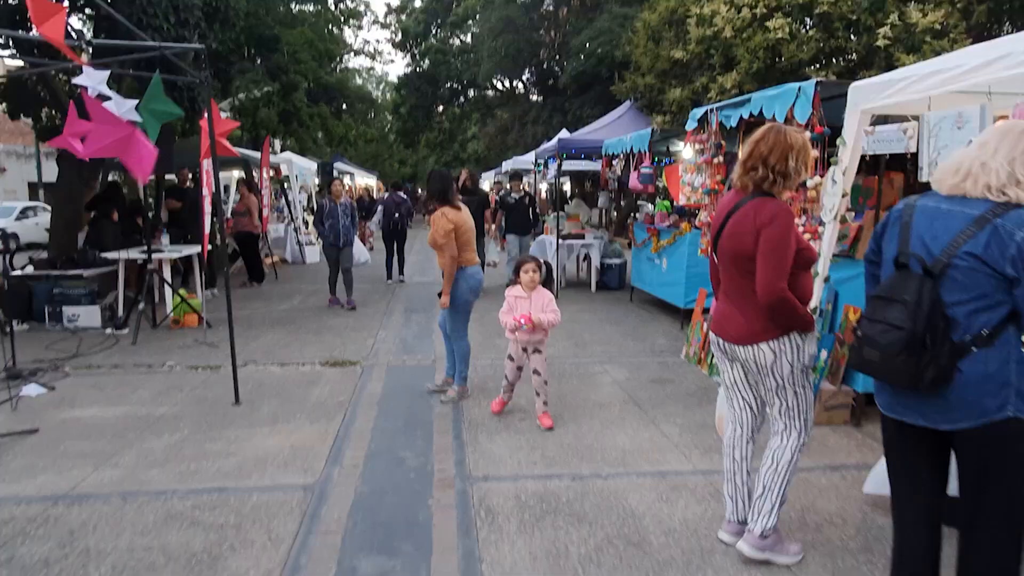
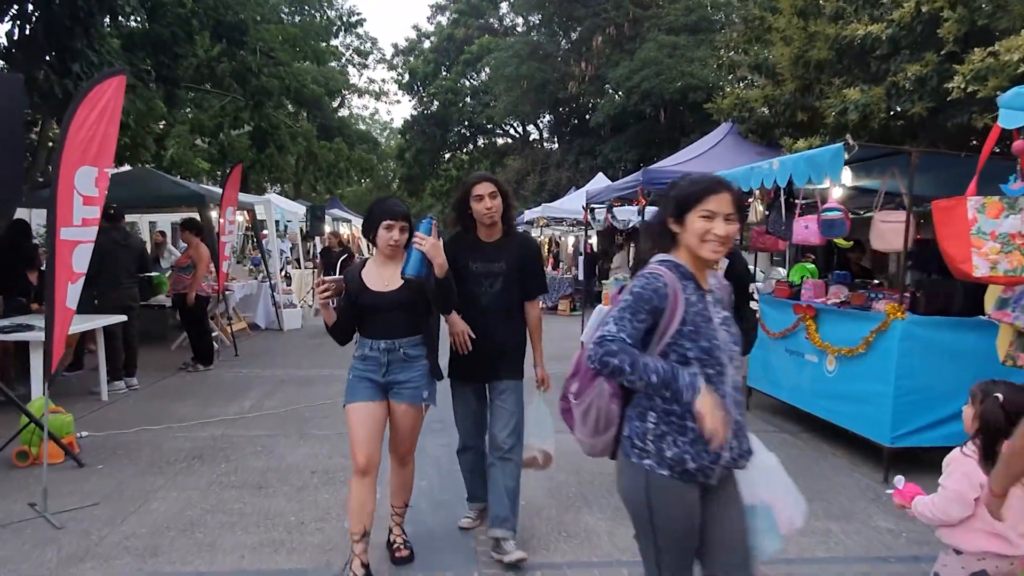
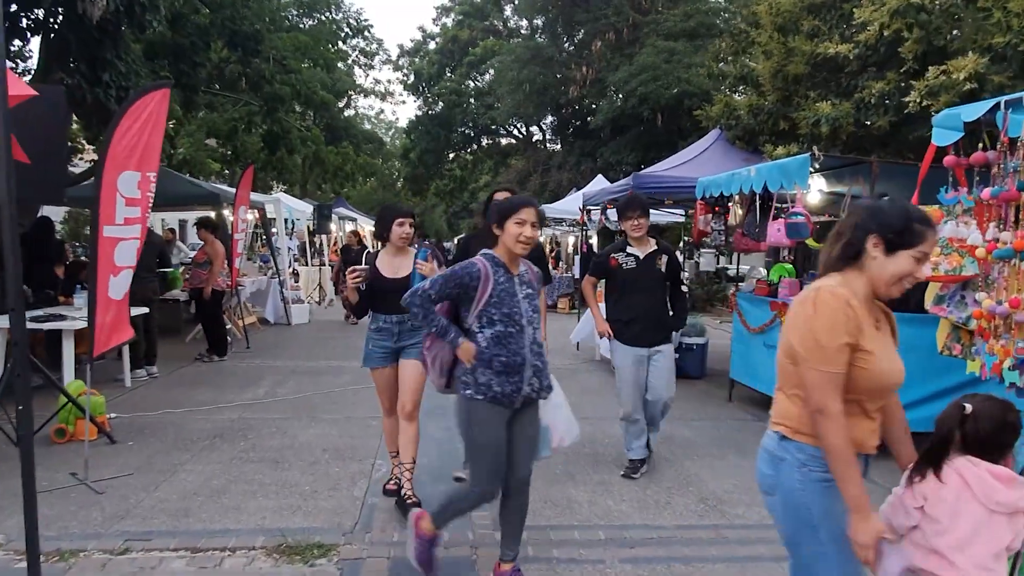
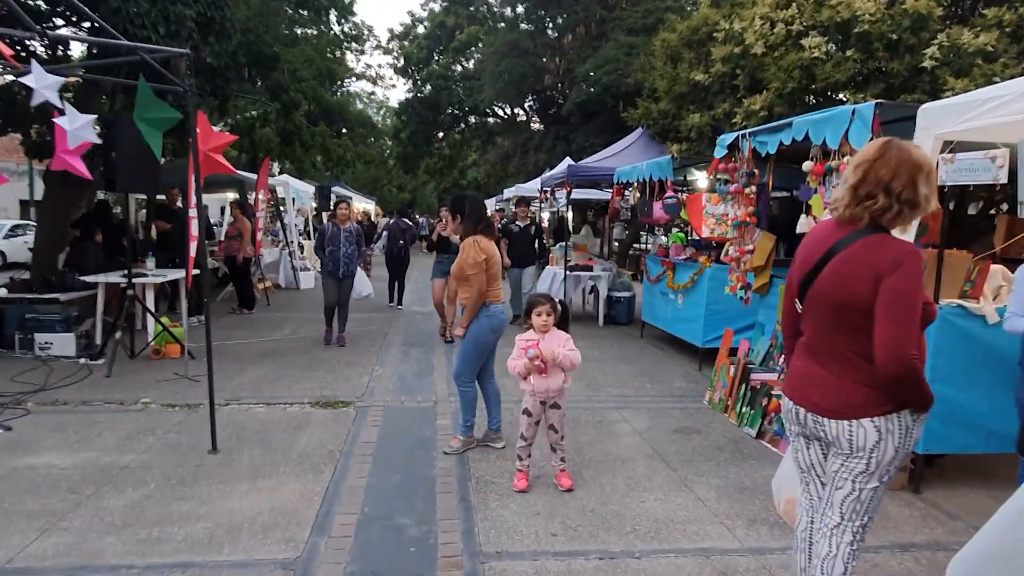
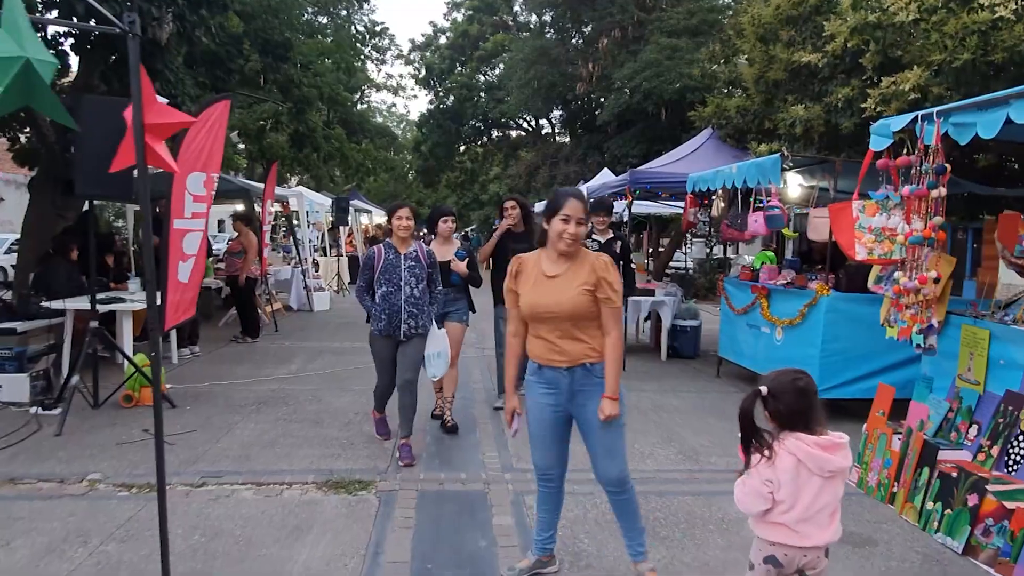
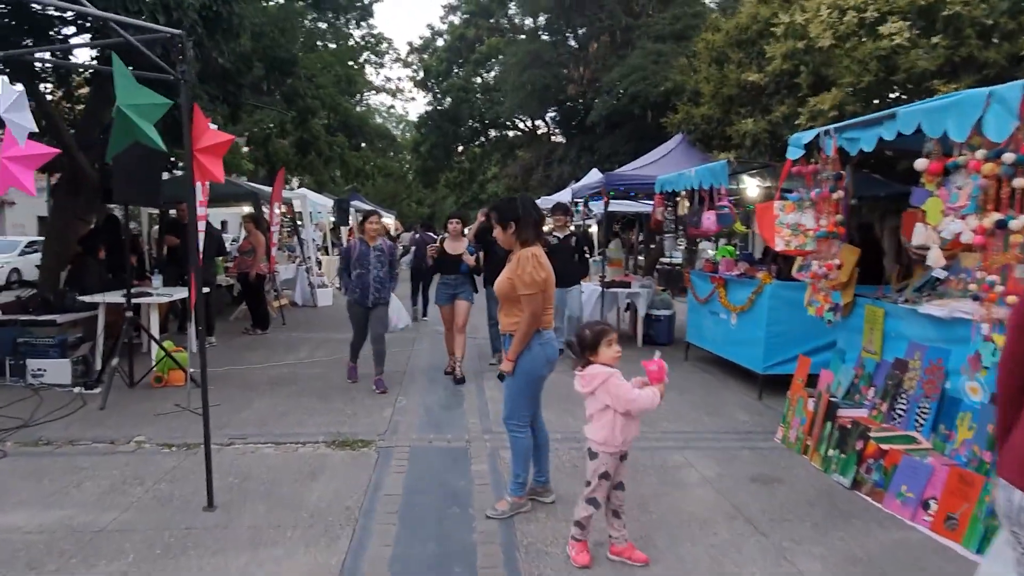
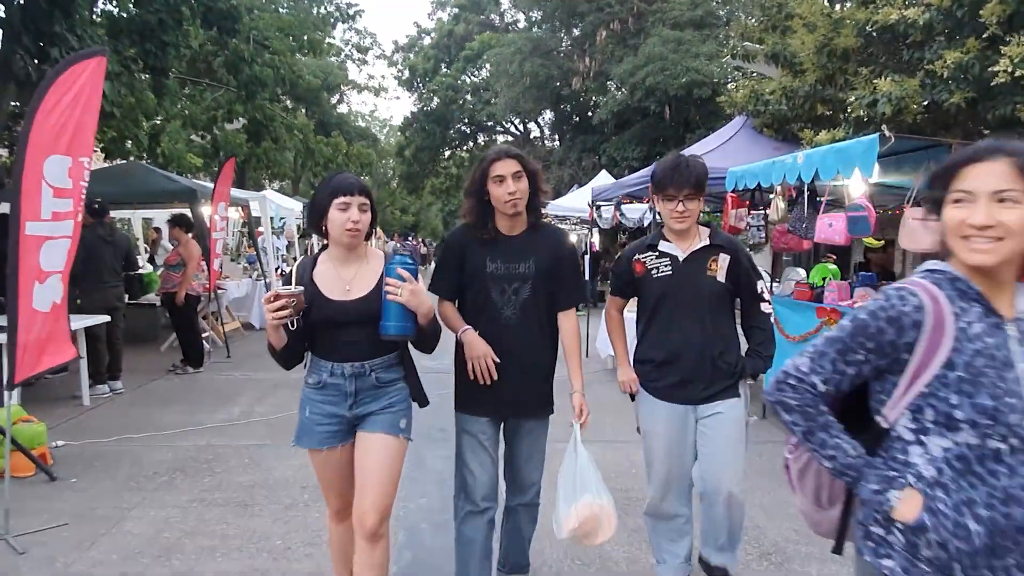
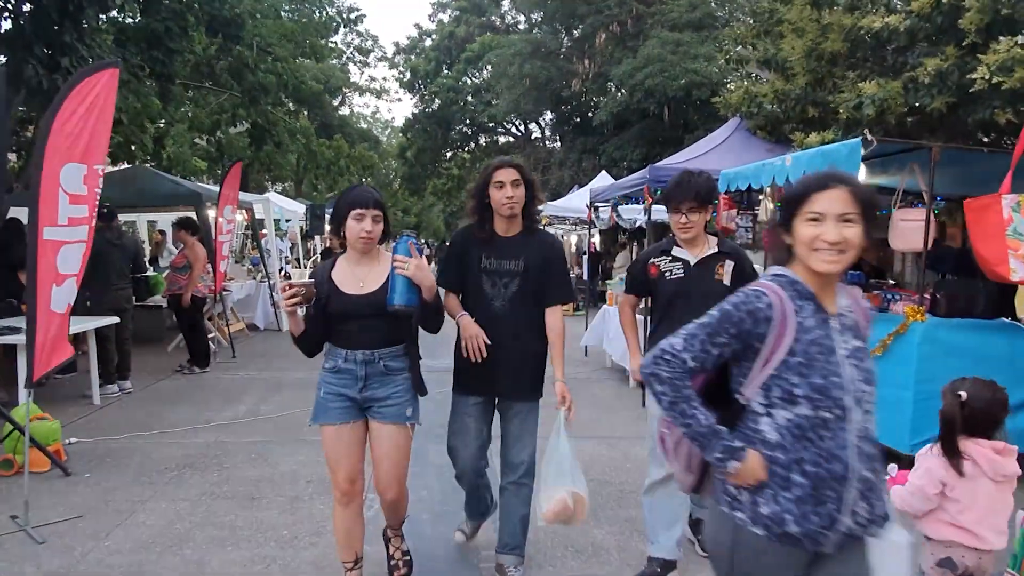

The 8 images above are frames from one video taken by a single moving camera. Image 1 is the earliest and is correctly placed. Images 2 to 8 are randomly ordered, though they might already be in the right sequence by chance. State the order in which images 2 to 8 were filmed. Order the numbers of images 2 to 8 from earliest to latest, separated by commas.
4, 6, 5, 3, 2, 8, 7
